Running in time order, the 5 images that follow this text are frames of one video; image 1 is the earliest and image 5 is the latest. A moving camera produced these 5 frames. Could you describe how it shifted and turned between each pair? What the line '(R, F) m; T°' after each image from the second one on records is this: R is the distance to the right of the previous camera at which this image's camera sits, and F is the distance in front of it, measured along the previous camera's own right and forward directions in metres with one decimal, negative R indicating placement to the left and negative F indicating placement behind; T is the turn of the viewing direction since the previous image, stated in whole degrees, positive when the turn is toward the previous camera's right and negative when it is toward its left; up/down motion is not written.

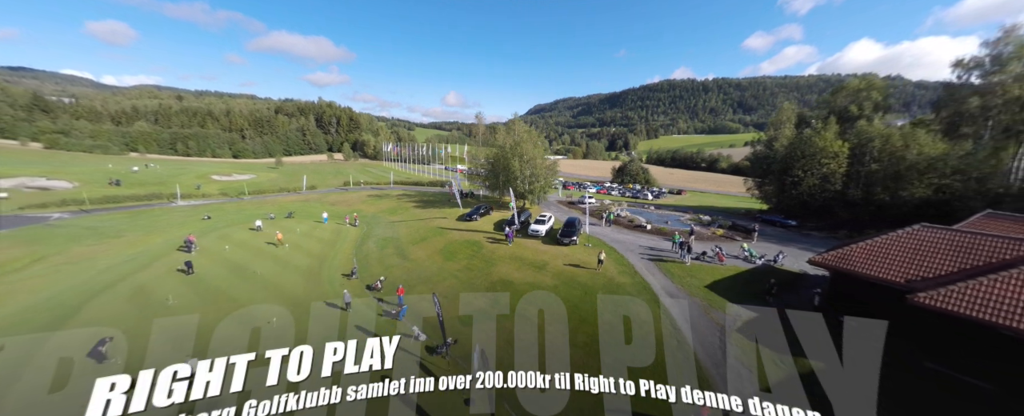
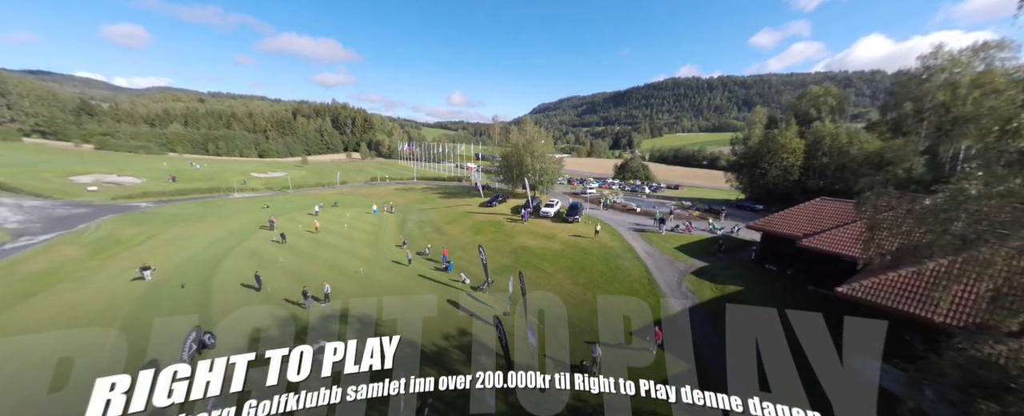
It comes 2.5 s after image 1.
(-1.3, -7.4) m; -1°
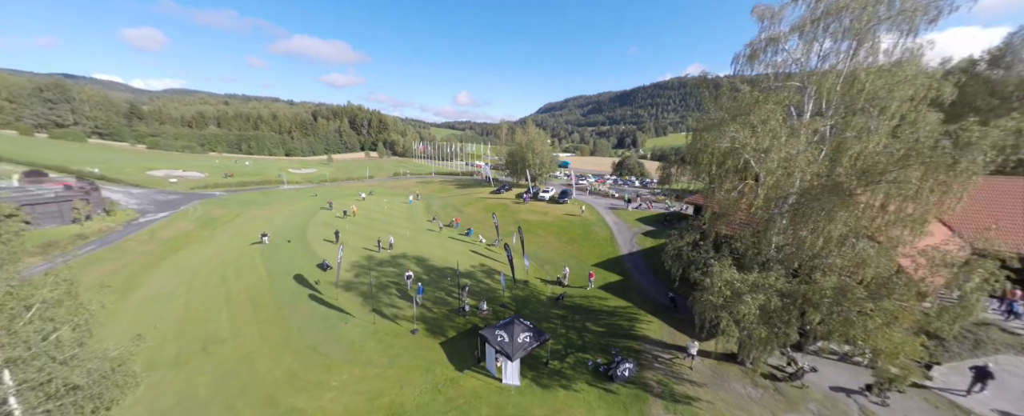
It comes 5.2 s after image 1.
(+0.3, -10.5) m; -1°
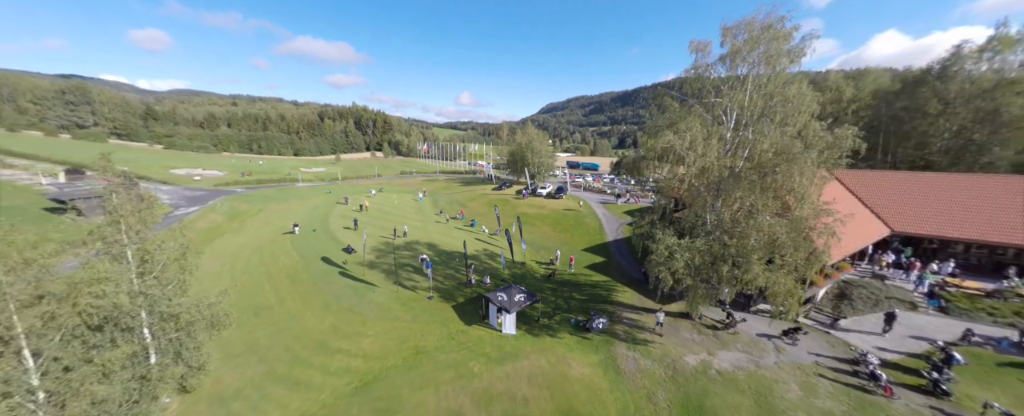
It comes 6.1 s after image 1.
(+0.3, -4.4) m; 0°
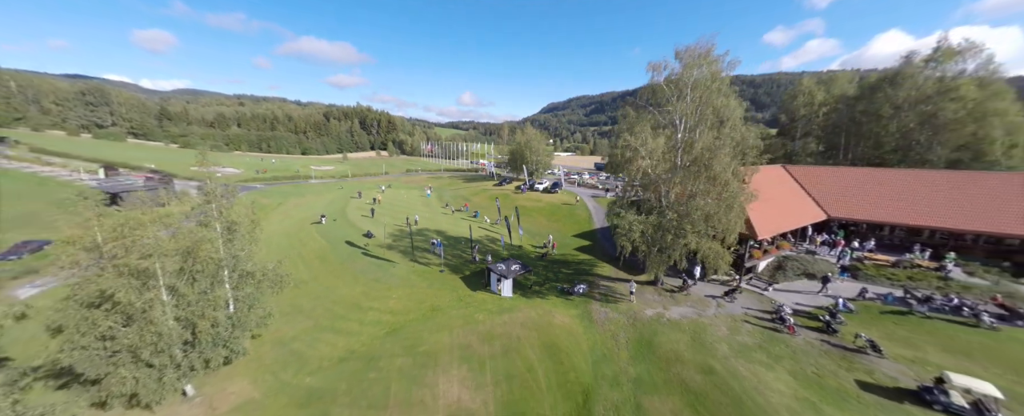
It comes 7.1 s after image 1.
(+0.3, -4.8) m; 0°
